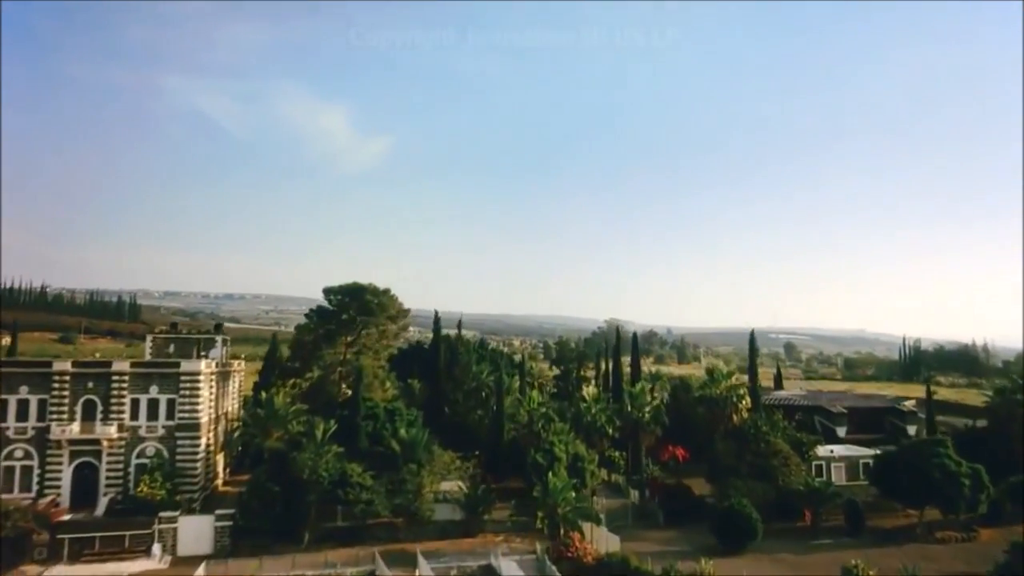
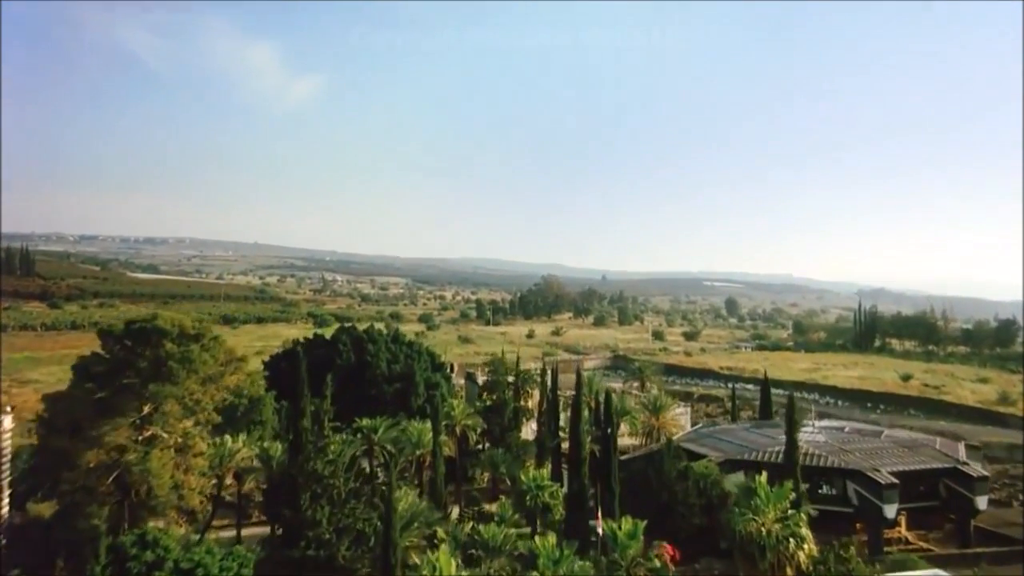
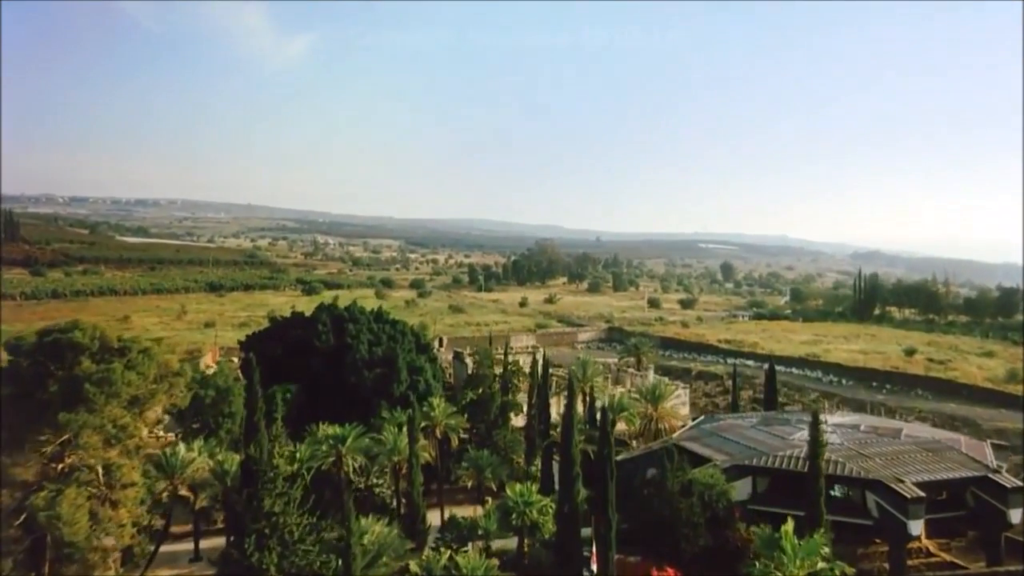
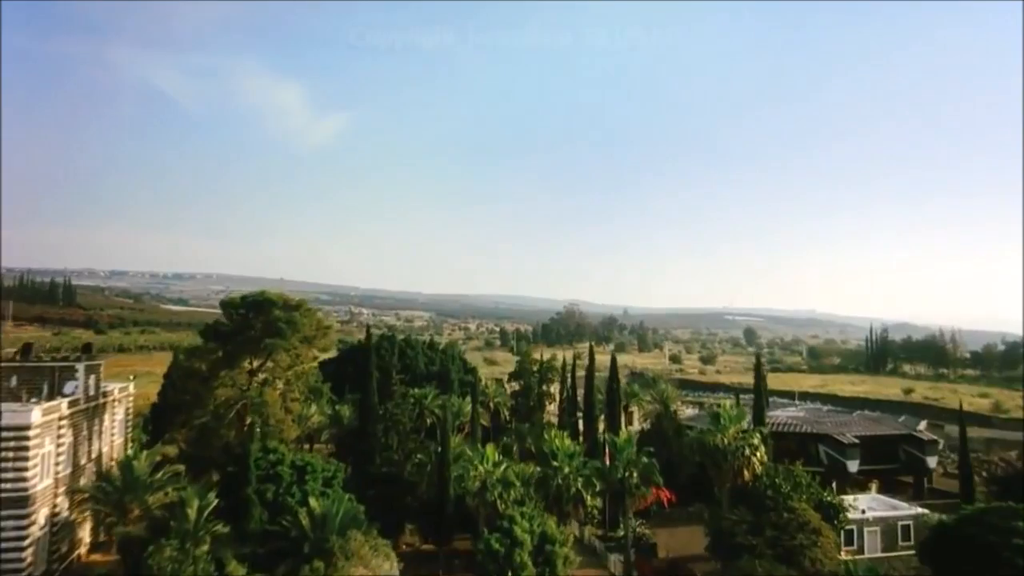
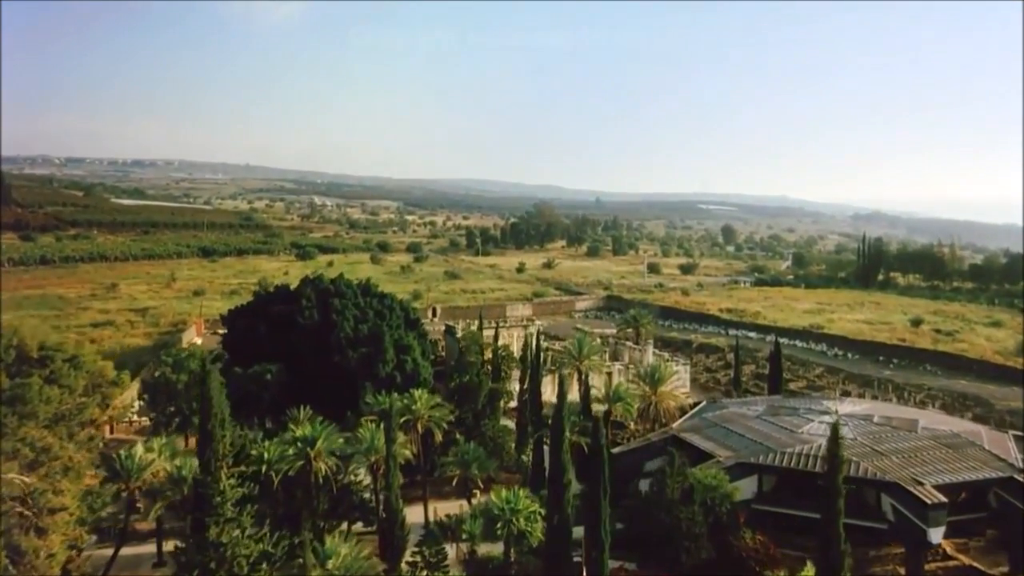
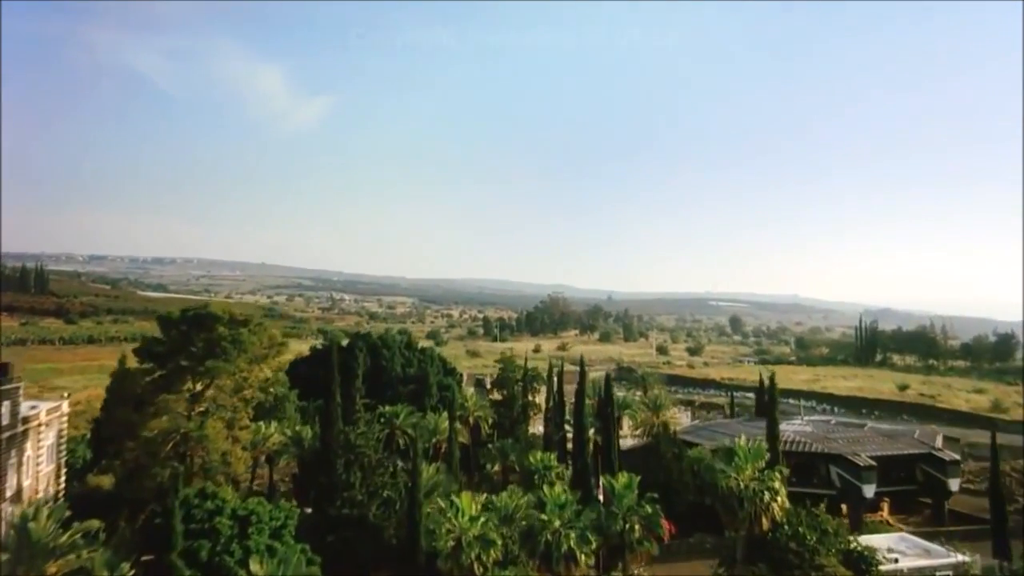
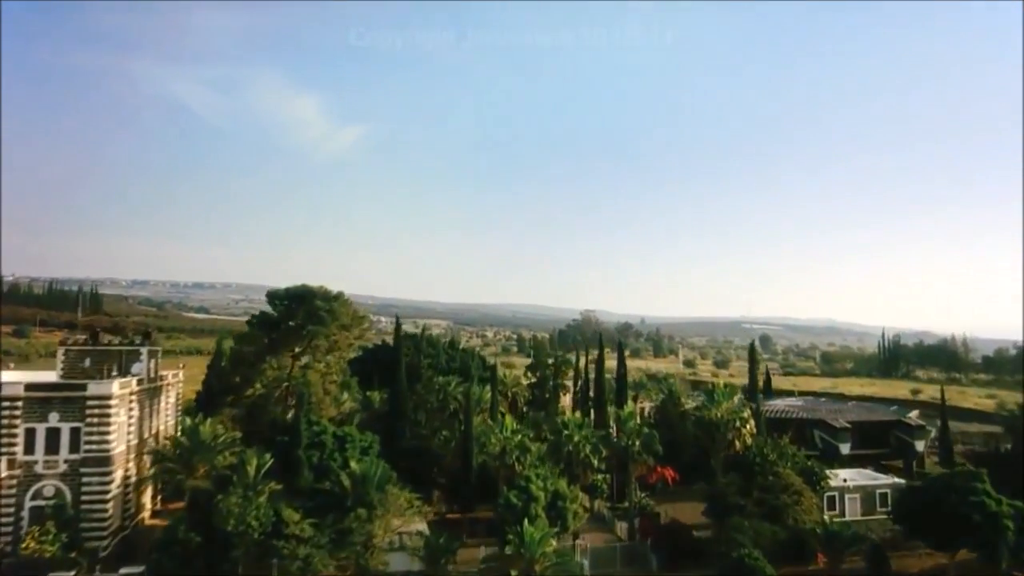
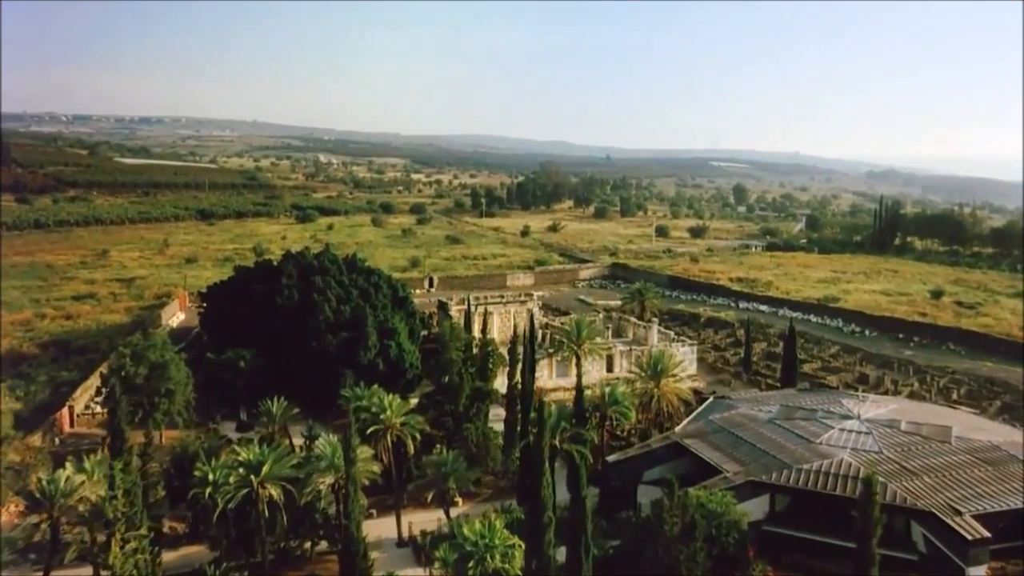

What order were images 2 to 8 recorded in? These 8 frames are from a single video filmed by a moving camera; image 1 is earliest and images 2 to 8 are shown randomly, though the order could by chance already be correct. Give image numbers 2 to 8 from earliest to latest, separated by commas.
7, 4, 6, 2, 3, 5, 8
